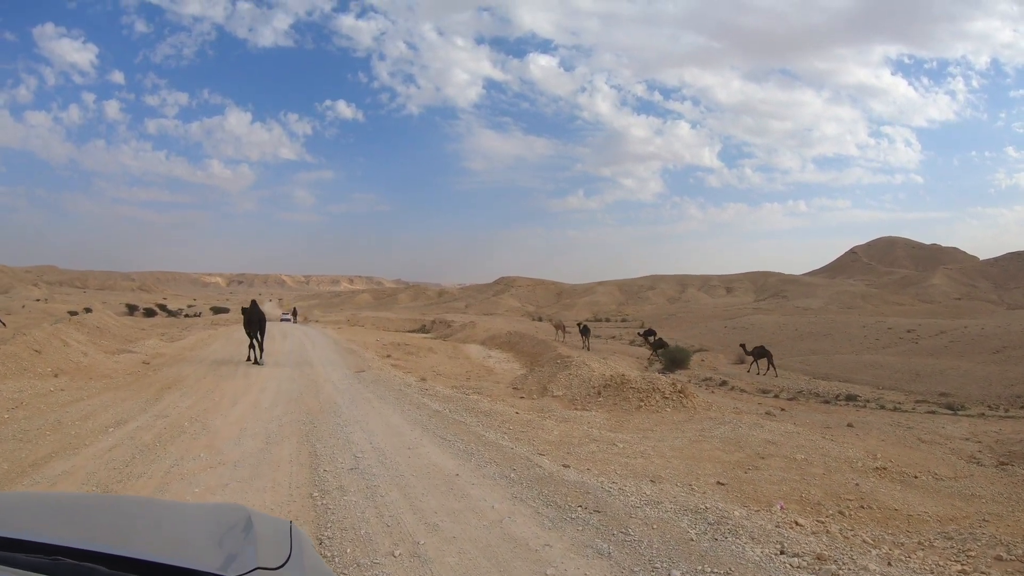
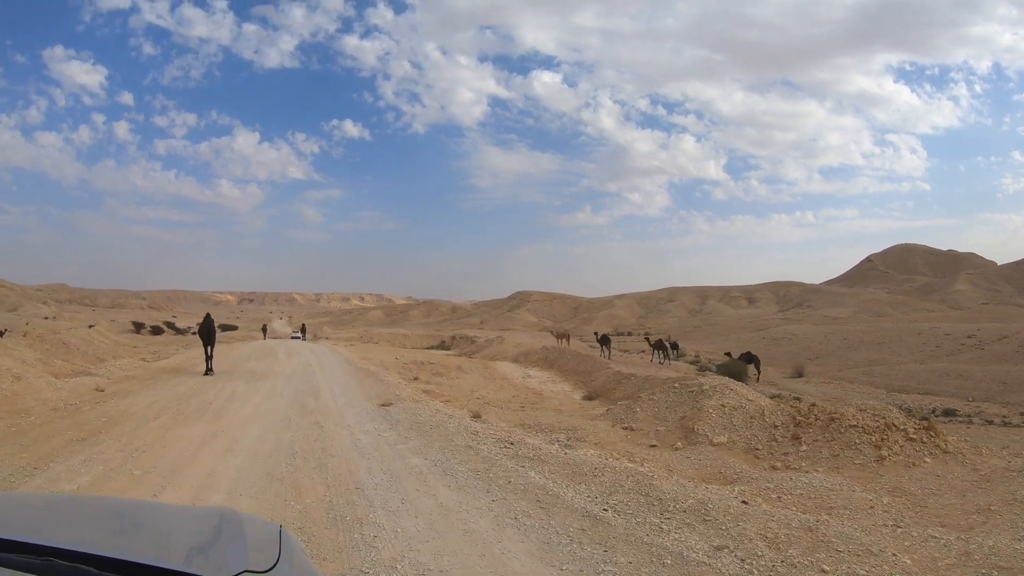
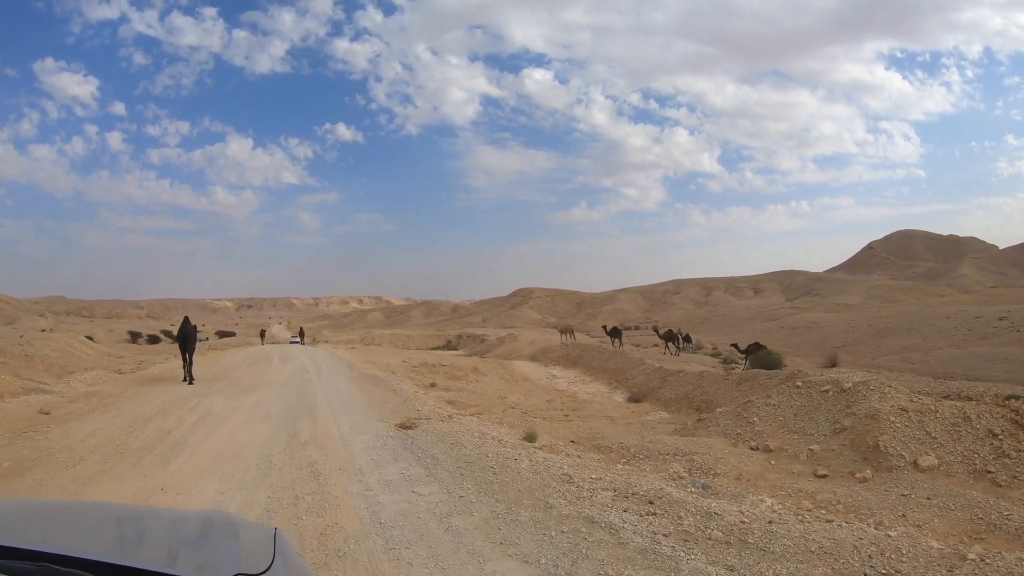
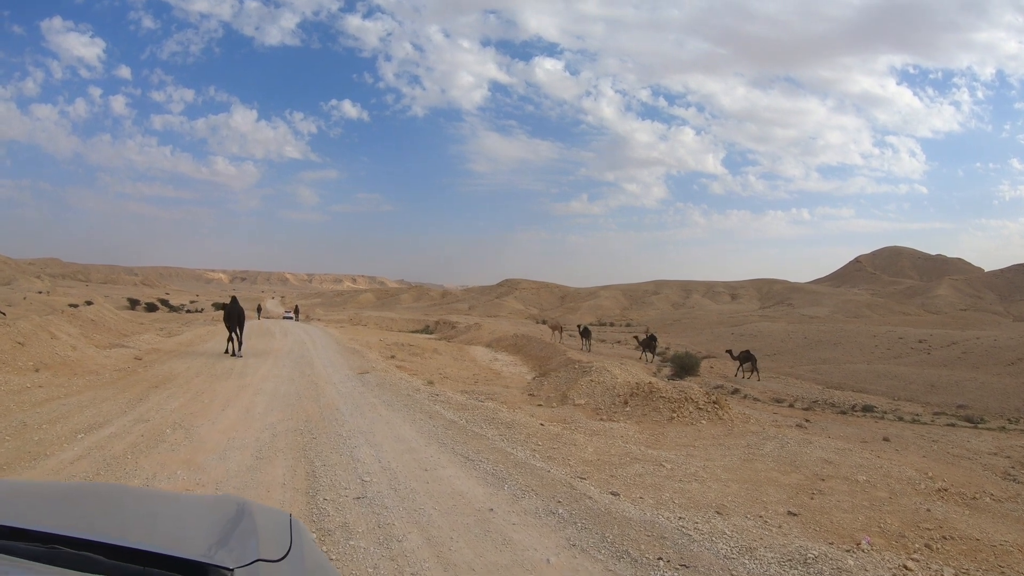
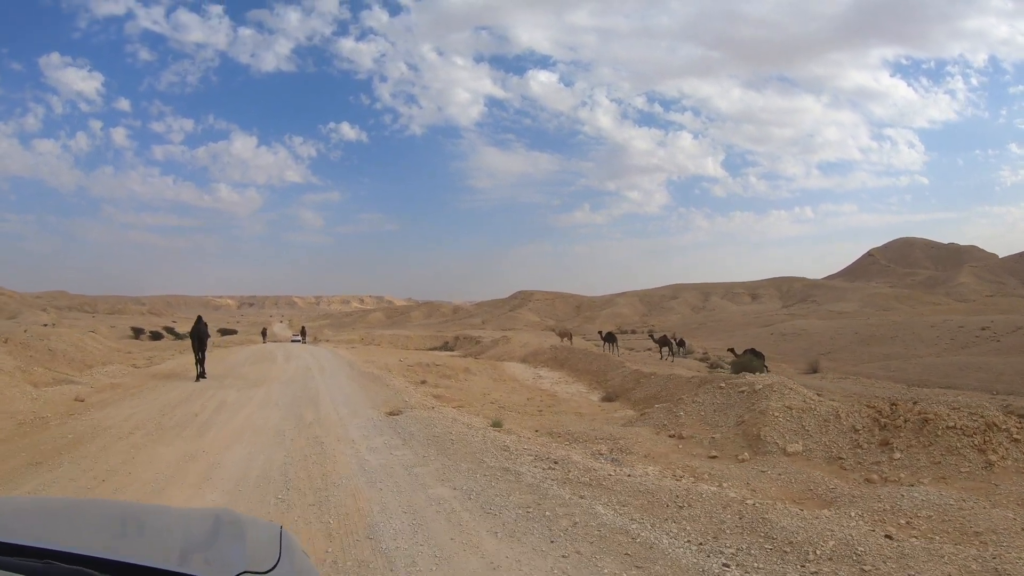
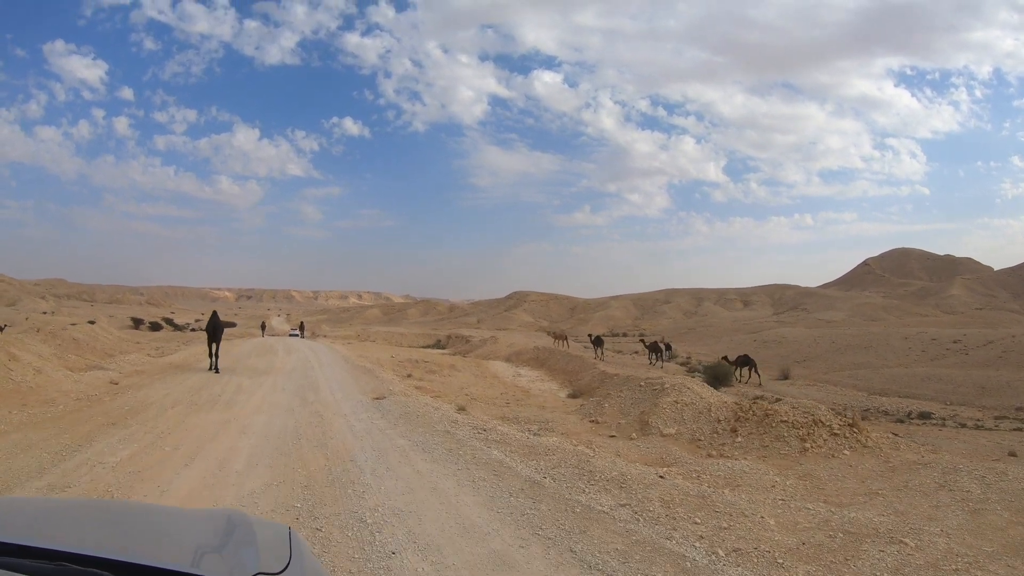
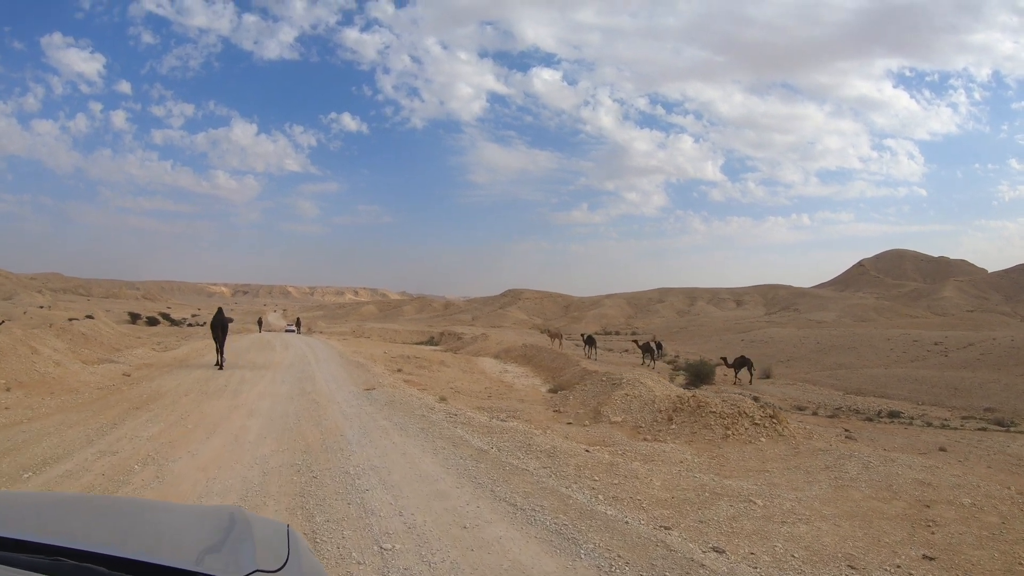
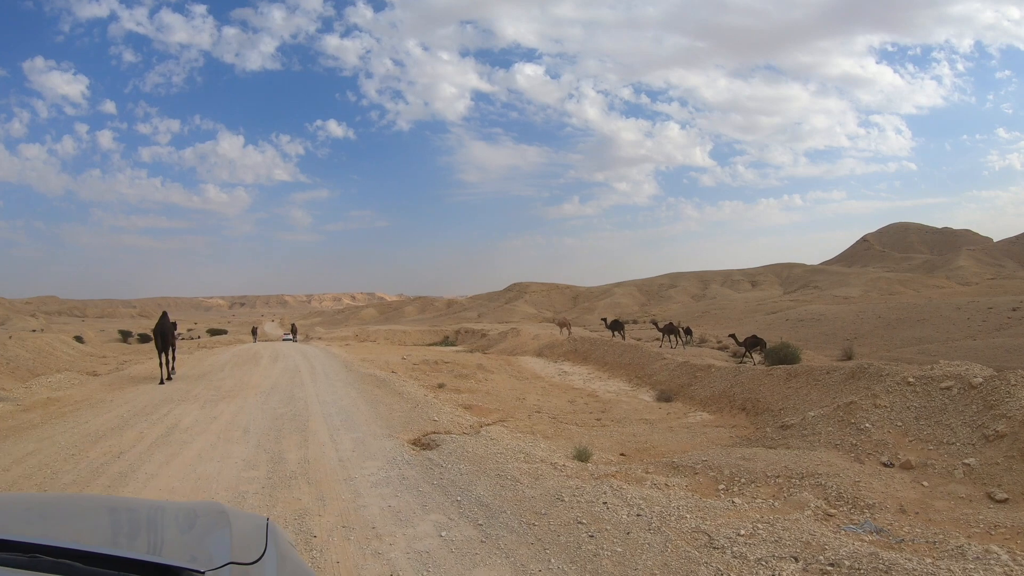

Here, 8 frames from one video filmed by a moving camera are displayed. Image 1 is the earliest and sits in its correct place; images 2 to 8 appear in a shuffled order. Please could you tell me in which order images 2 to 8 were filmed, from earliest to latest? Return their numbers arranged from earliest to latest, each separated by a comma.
4, 7, 6, 2, 5, 3, 8
